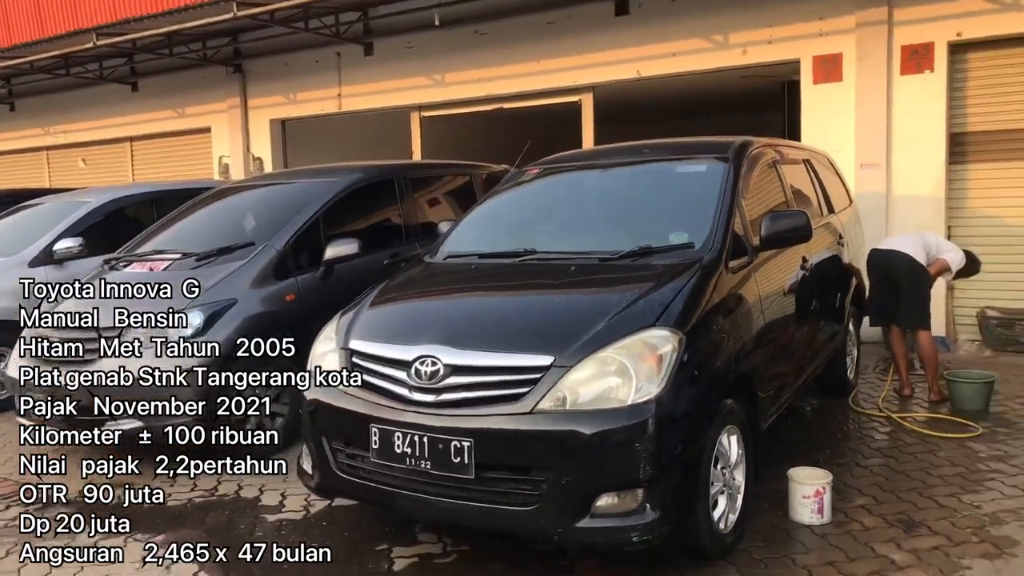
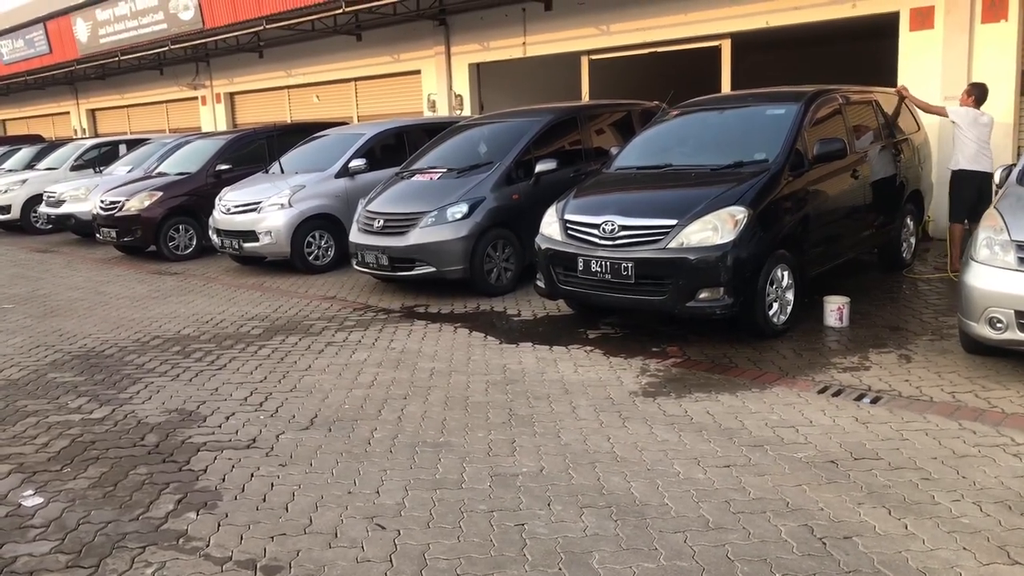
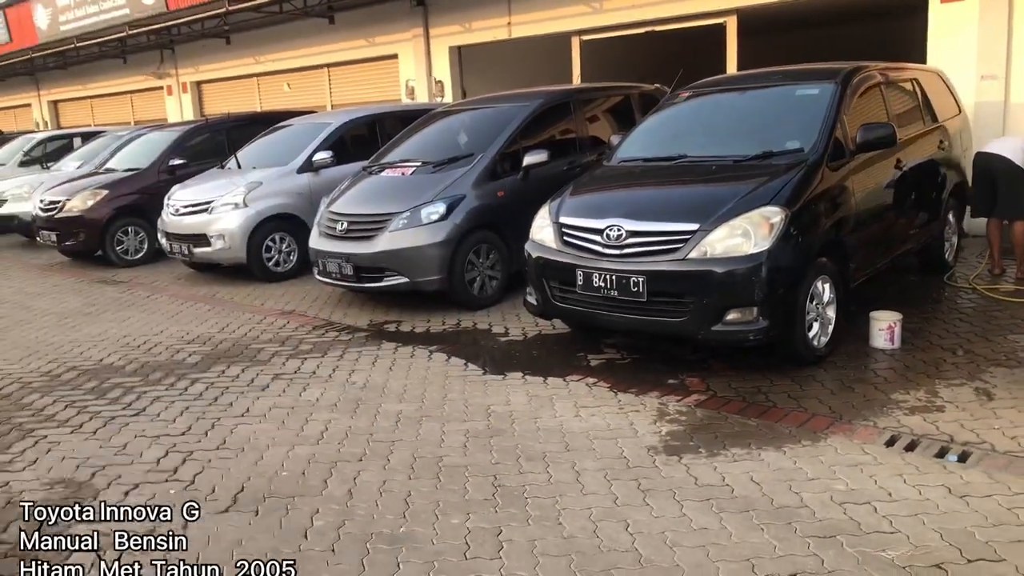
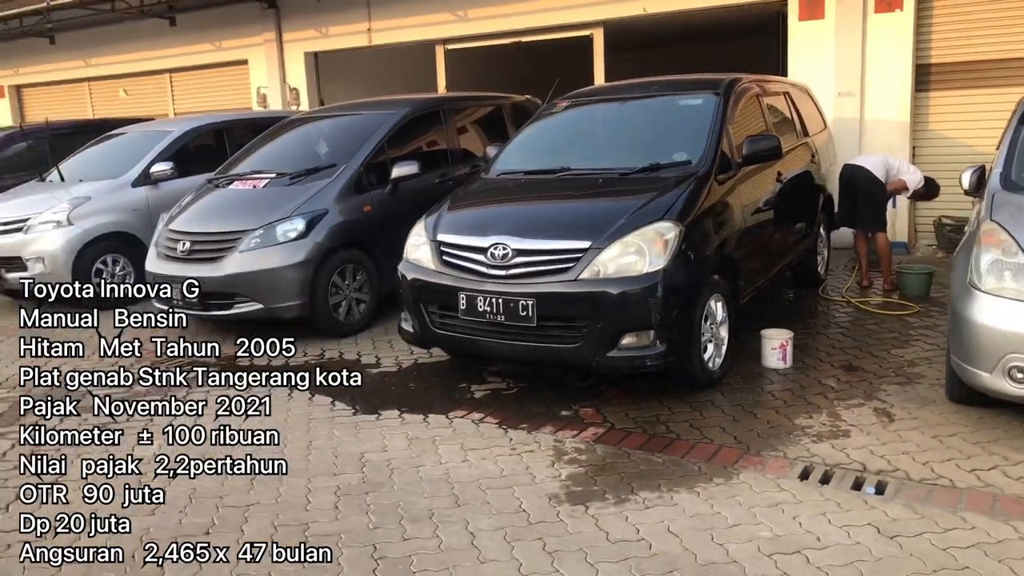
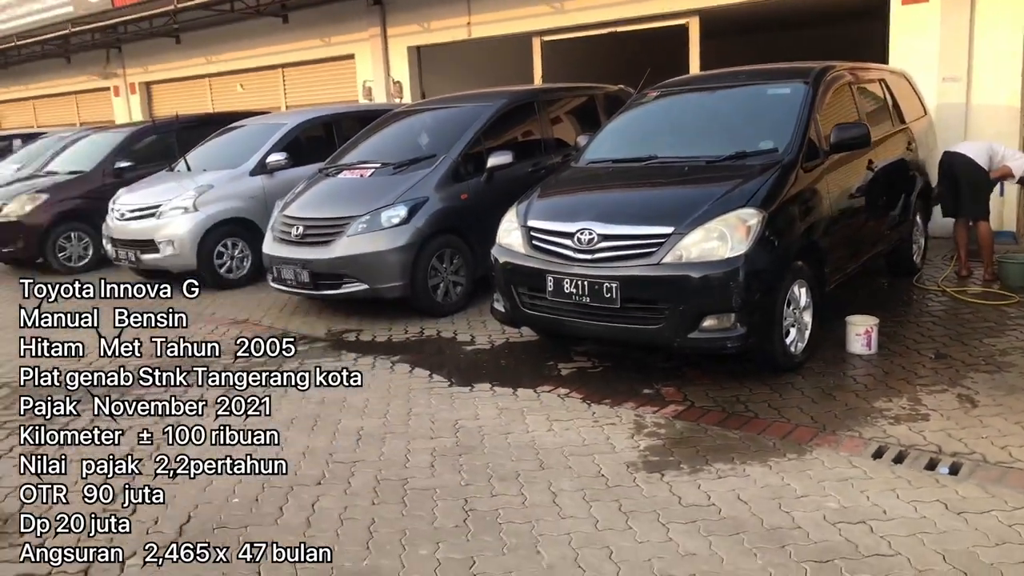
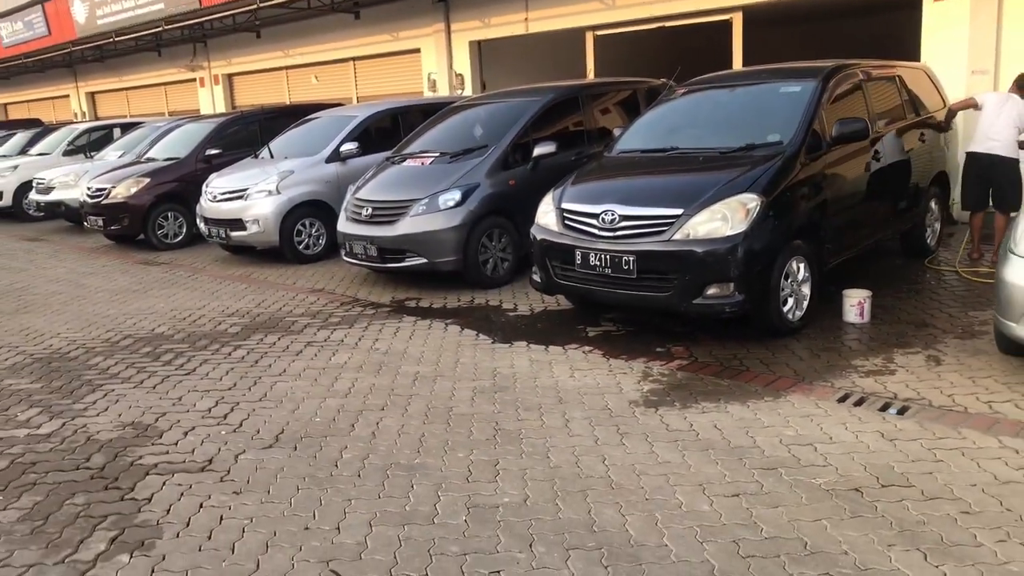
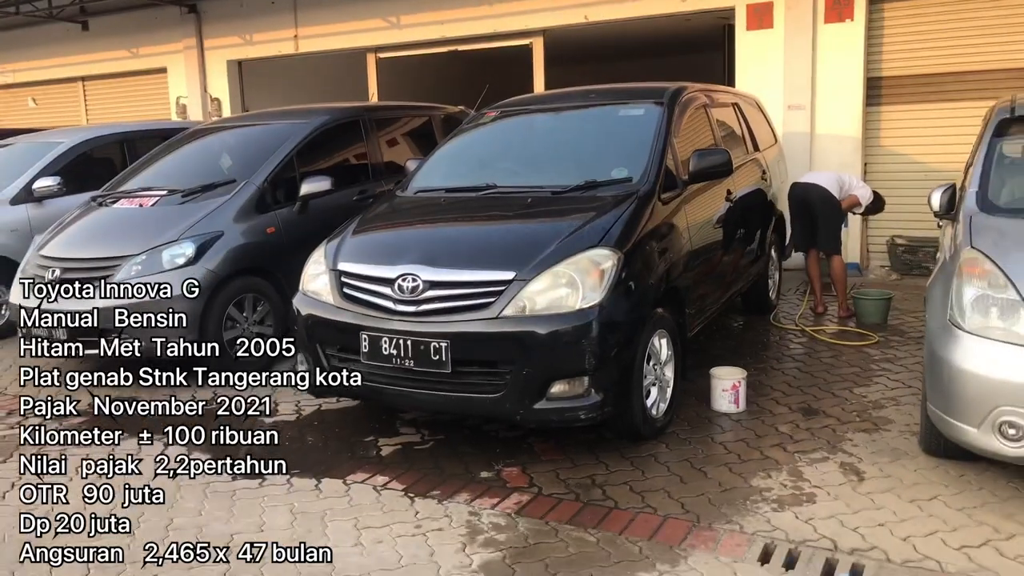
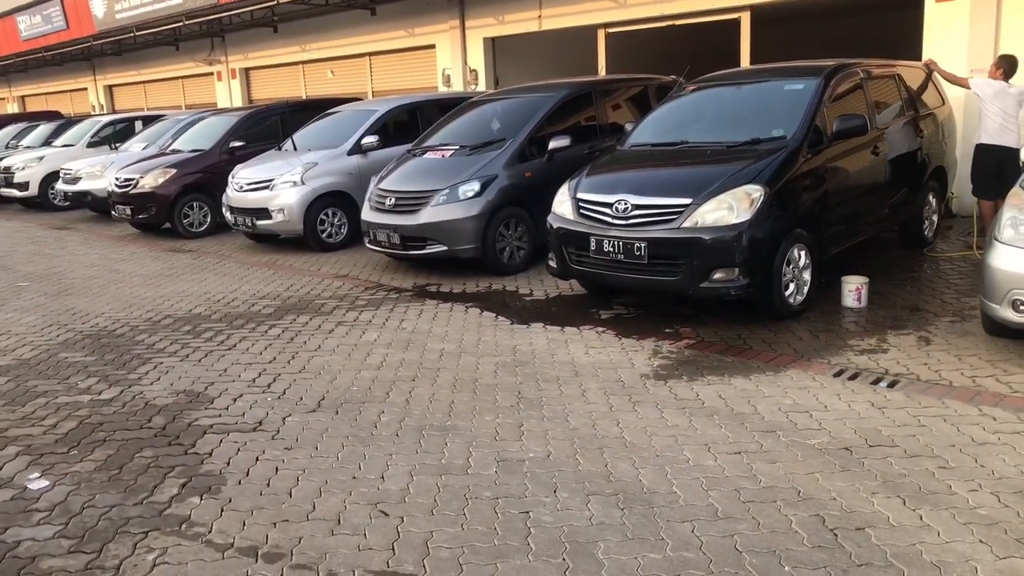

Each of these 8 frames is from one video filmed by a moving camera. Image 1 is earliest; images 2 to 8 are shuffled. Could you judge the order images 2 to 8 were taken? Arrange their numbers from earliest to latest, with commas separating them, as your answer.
7, 4, 5, 3, 6, 8, 2
